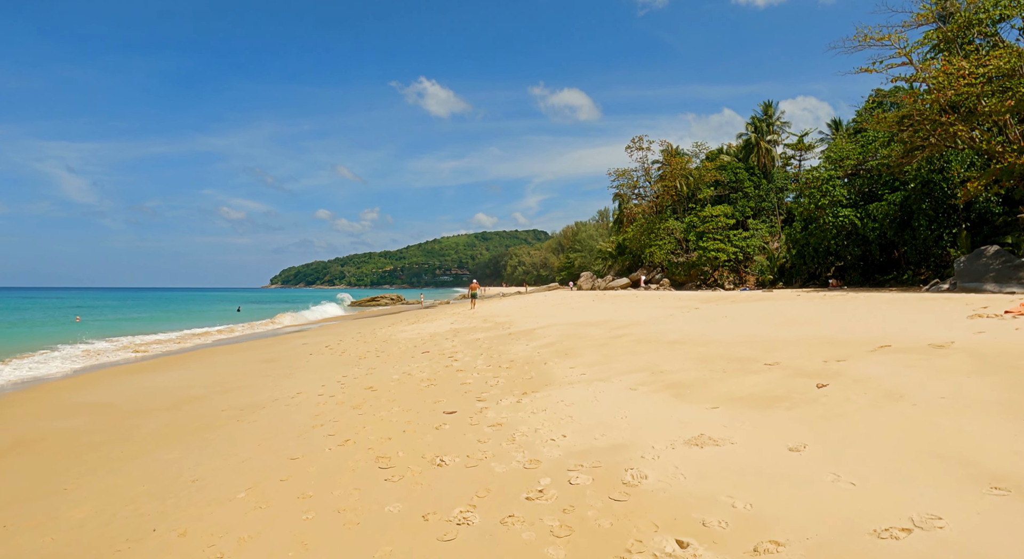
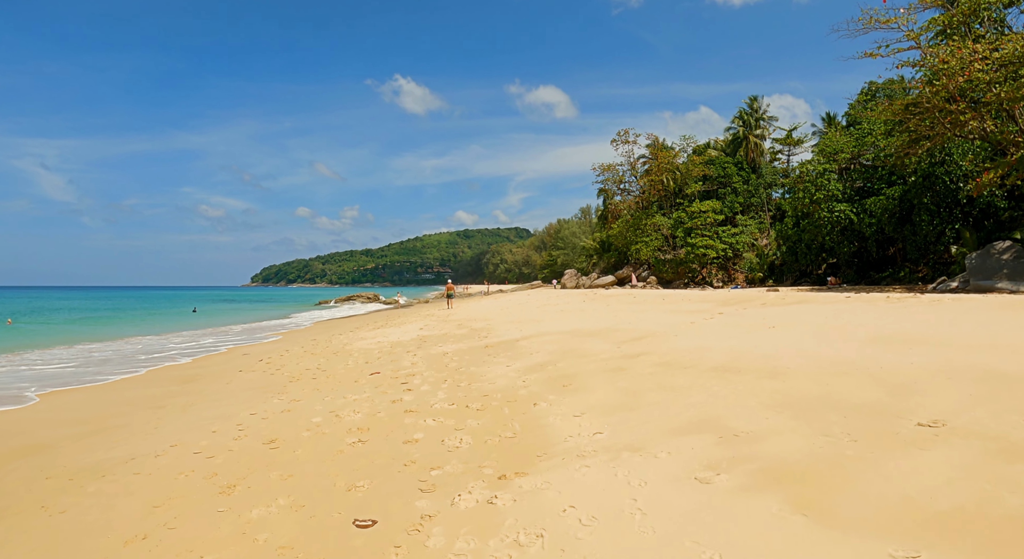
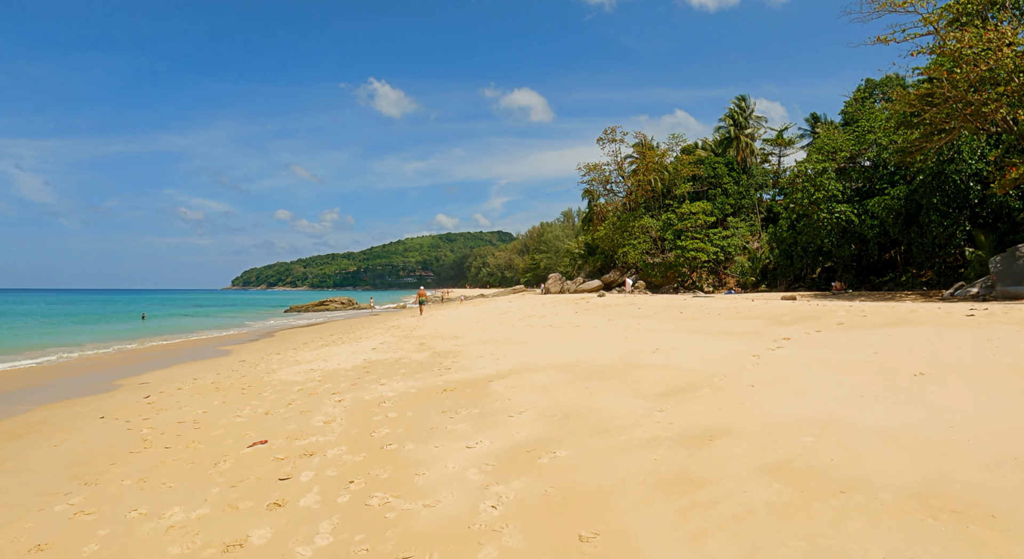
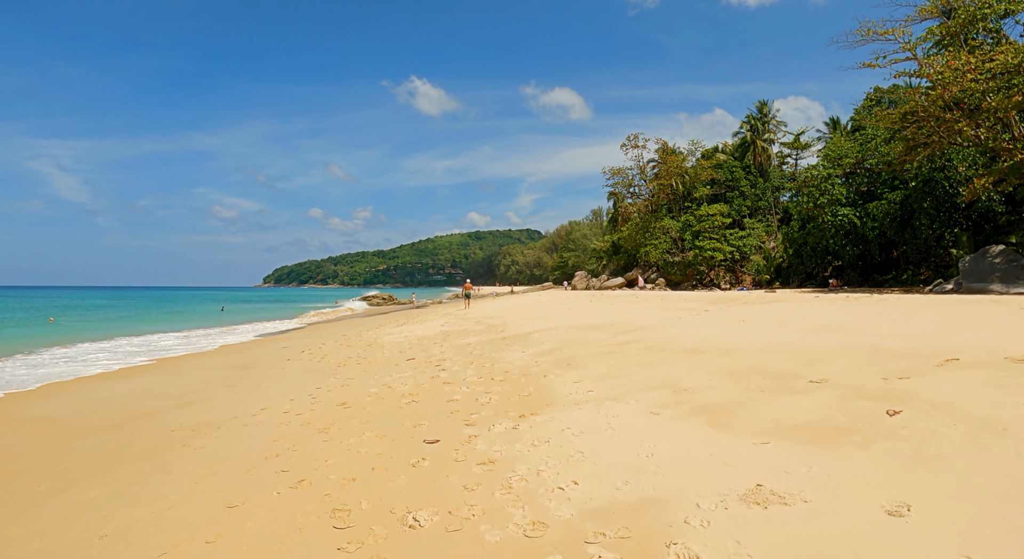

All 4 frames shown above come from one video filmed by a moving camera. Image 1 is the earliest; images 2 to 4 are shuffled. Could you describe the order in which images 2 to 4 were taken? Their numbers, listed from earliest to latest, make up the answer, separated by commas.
4, 2, 3
